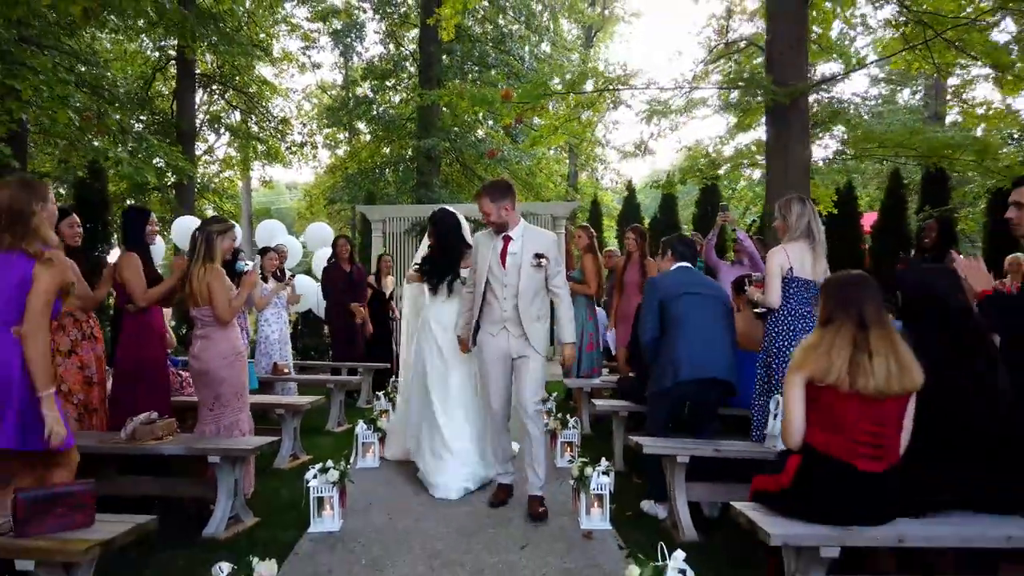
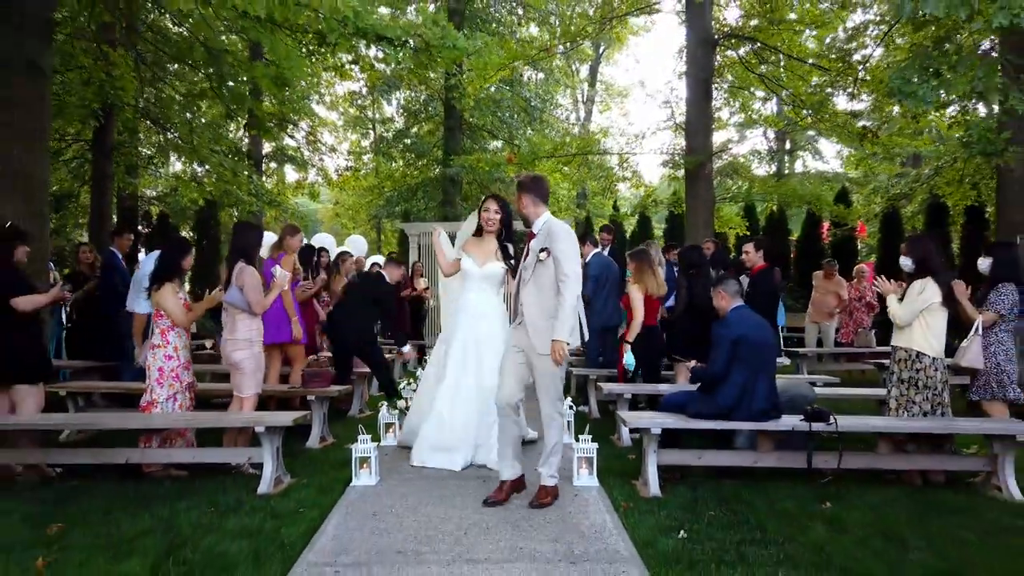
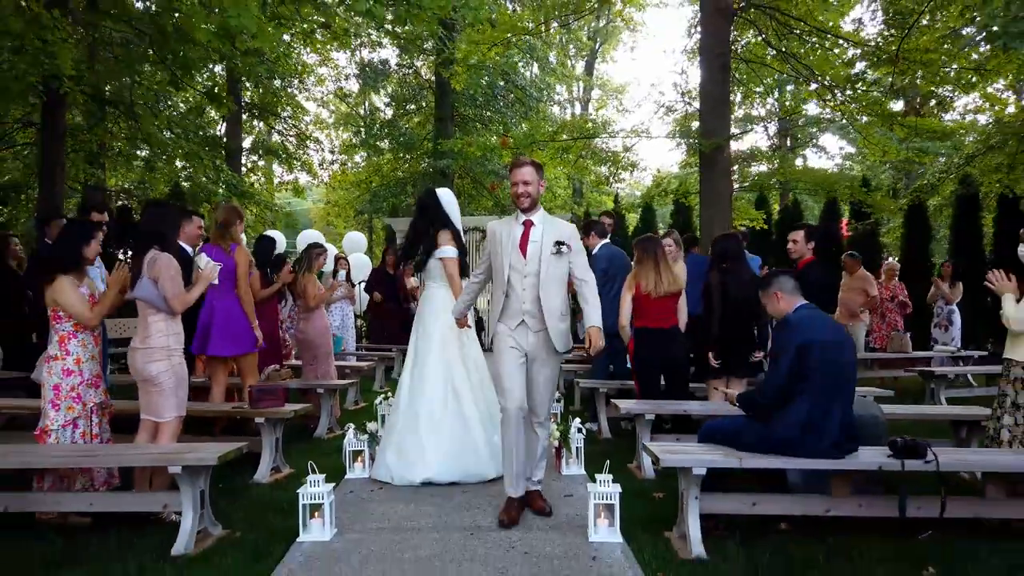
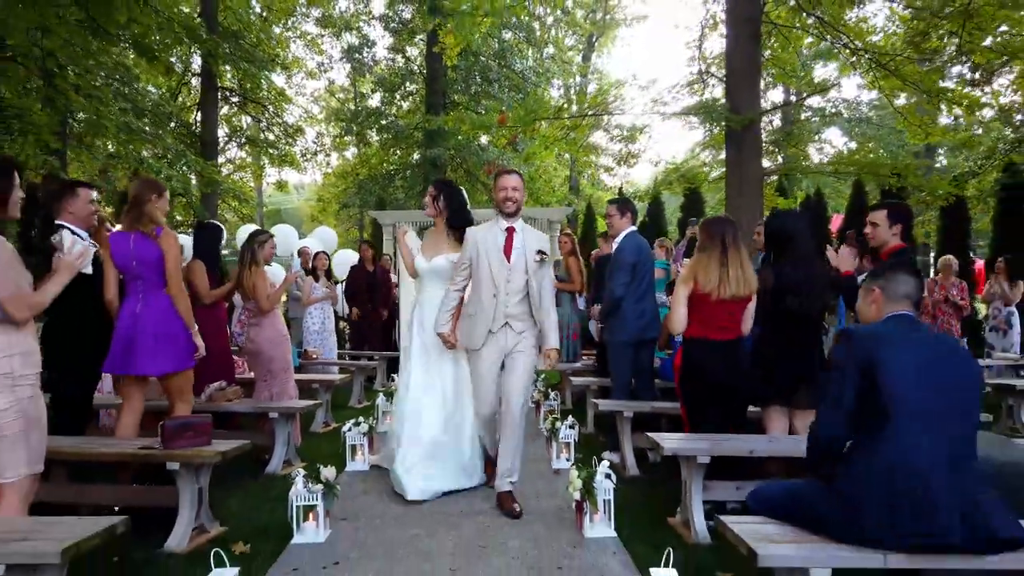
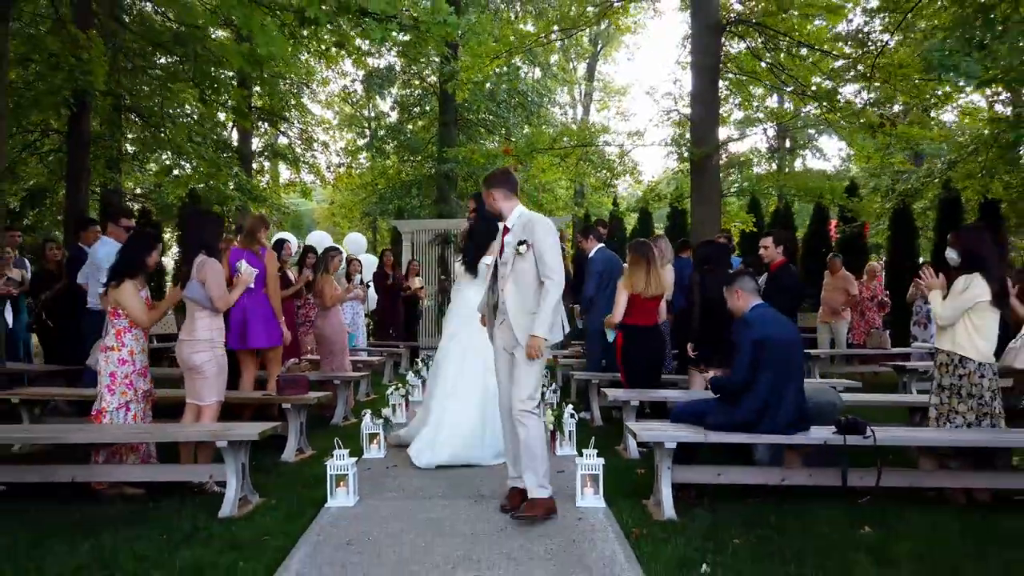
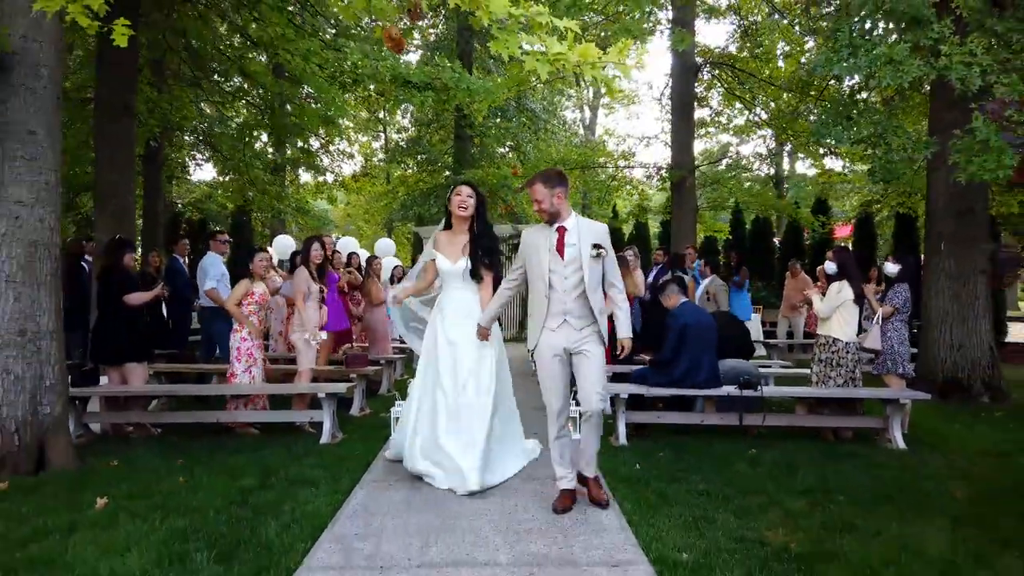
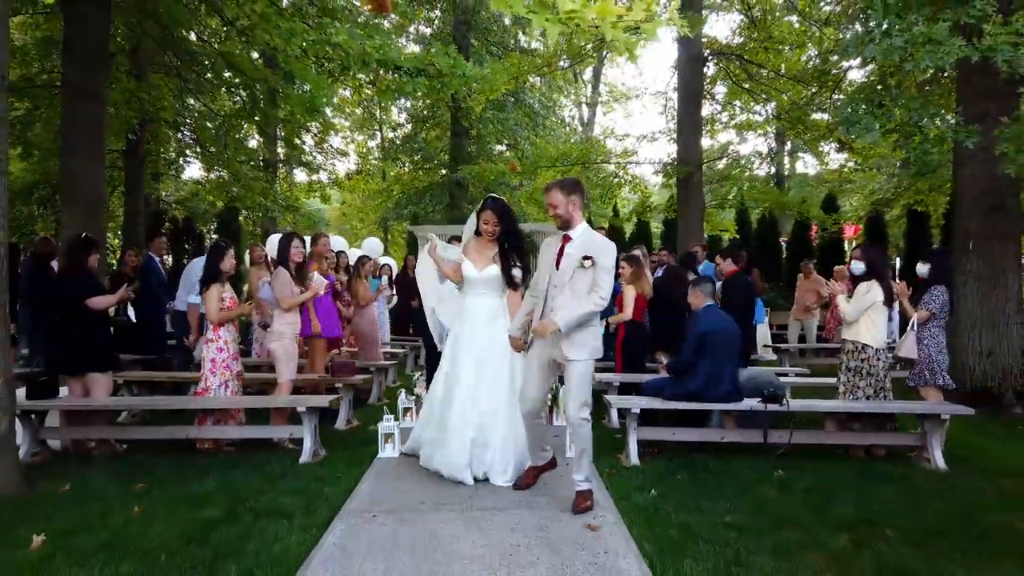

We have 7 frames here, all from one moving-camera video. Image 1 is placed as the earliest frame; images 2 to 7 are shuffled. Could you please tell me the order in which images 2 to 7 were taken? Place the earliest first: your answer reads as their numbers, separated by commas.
4, 3, 5, 2, 7, 6
